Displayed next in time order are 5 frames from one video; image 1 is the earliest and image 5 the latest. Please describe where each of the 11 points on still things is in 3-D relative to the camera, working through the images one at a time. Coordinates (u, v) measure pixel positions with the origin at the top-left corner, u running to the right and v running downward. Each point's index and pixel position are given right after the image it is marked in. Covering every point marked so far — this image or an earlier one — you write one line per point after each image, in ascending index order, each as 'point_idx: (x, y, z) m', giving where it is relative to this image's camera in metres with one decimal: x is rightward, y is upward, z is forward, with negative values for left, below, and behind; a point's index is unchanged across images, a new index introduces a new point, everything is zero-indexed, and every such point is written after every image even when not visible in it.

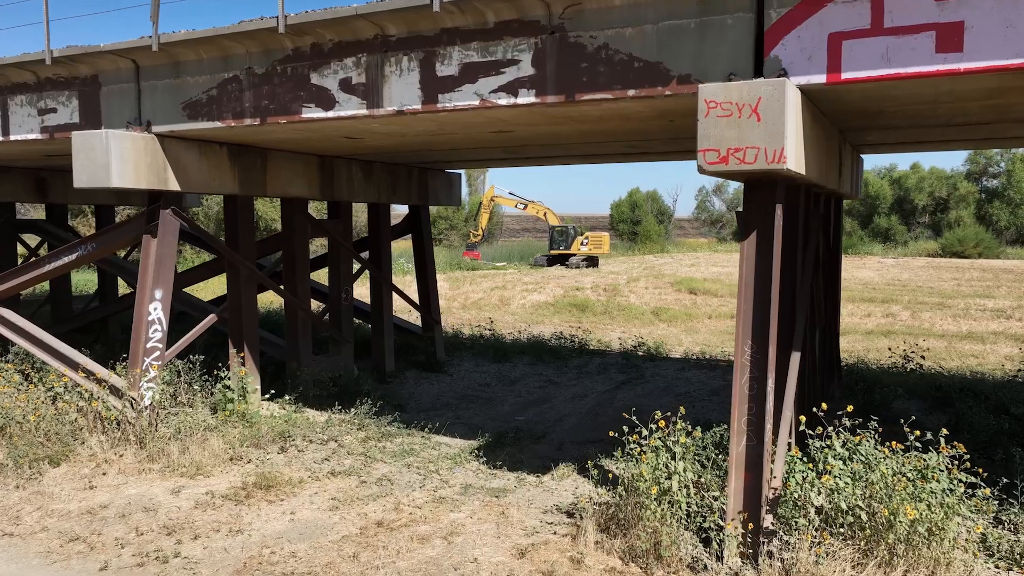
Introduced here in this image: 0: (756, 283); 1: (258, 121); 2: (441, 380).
0: (+1.5, 0.0, +4.6) m
1: (-2.0, +1.3, +6.1) m
2: (-0.9, -1.2, +9.8) m
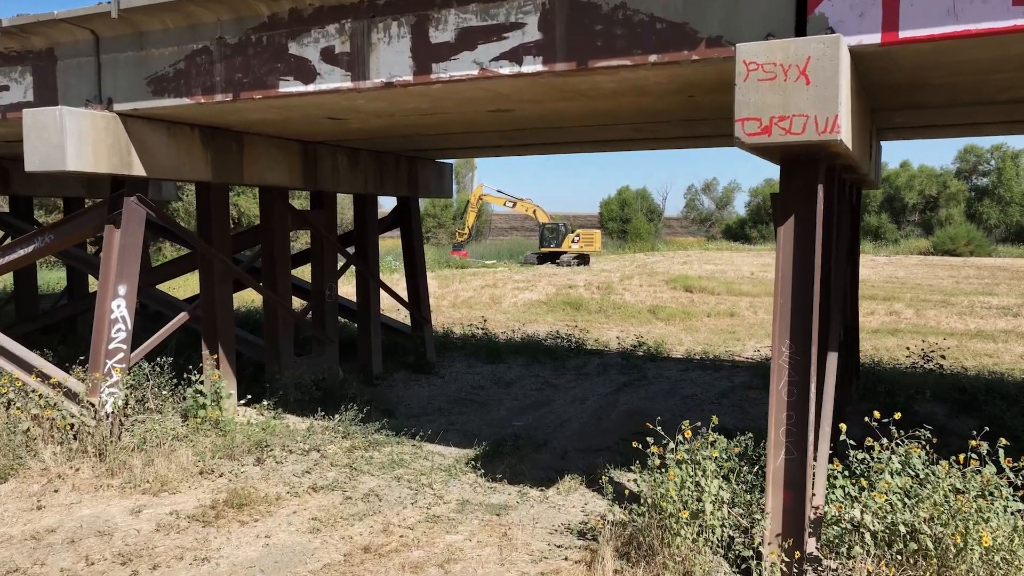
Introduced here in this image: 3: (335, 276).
0: (+1.5, +0.1, +4.1) m
1: (-2.0, +1.4, +5.5) m
2: (-1.0, -1.1, +9.2) m
3: (-2.0, +0.1, +8.8) m
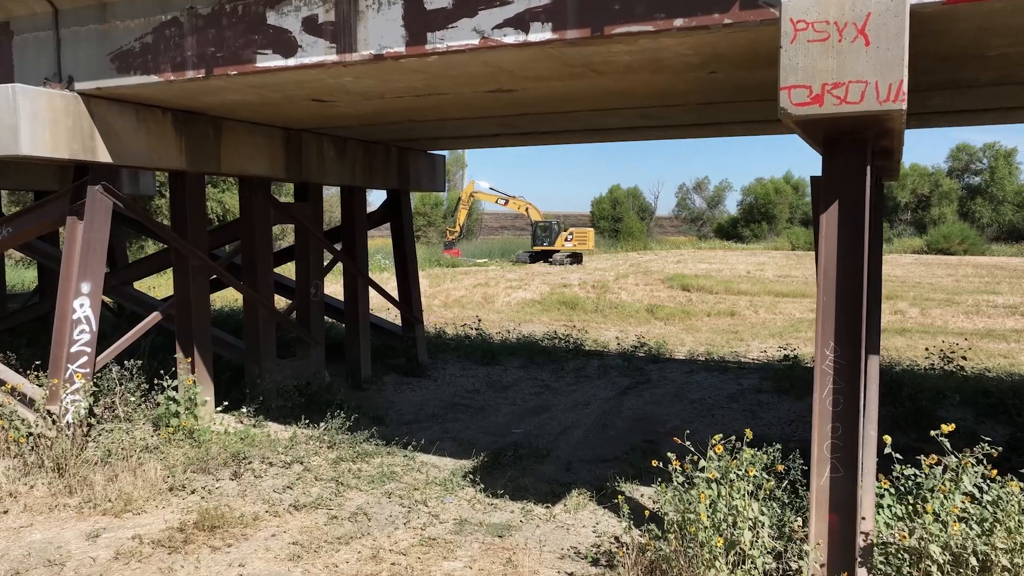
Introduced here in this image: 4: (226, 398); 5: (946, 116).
0: (+1.5, +0.1, +3.6) m
1: (-2.0, +1.4, +5.0) m
2: (-1.0, -1.1, +8.7) m
3: (-2.1, +0.2, +8.2) m
4: (-2.7, -1.0, +7.2) m
5: (+3.6, +1.4, +6.4) m
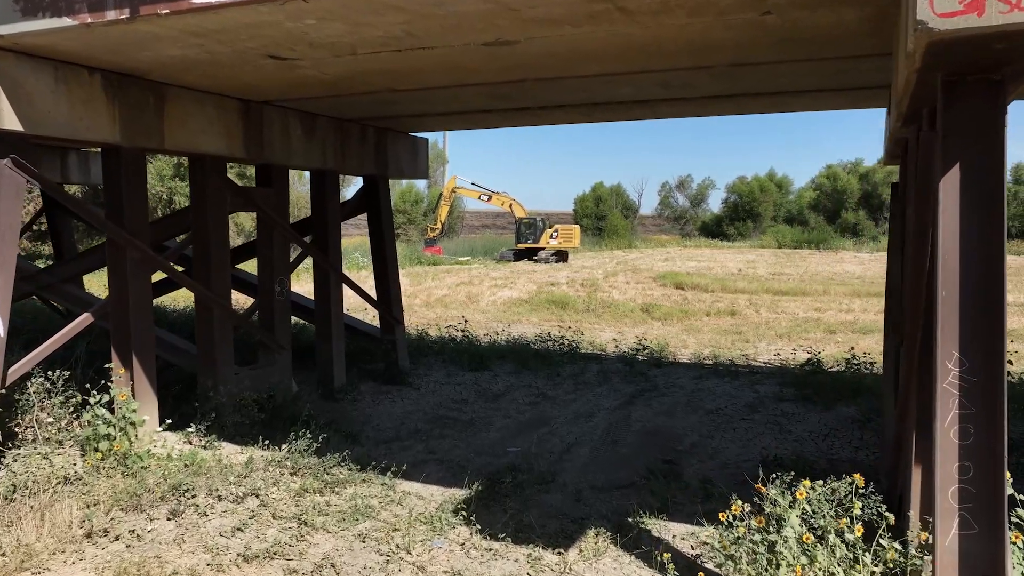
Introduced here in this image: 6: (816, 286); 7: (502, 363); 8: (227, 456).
0: (+1.6, +0.1, +2.7) m
1: (-2.0, +1.4, +3.9) m
2: (-1.1, -1.1, +7.7) m
3: (-2.1, +0.2, +7.2) m
4: (-2.7, -1.0, +6.2) m
5: (+3.6, +1.5, +5.6) m
6: (+7.1, 0.0, +17.9) m
7: (-0.1, -0.9, +9.2) m
8: (-2.0, -1.2, +5.4) m
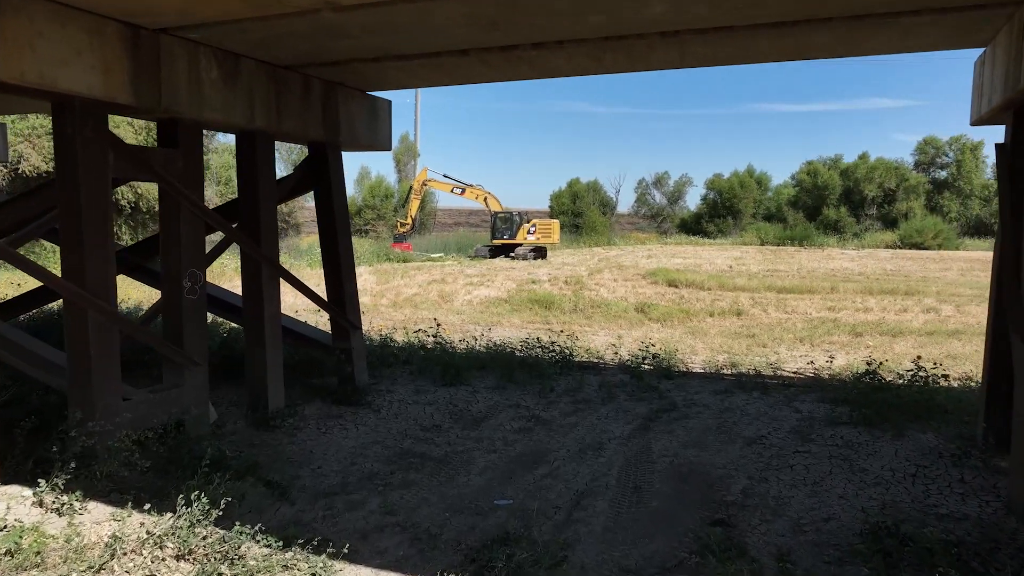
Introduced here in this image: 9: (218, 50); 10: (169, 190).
0: (+1.6, +0.2, +1.1) m
1: (-2.0, +1.4, +2.2) m
2: (-1.2, -1.1, +6.0) m
3: (-2.2, +0.2, +5.5) m
4: (-2.8, -1.0, +4.5) m
5: (+3.6, +1.5, +4.1) m
6: (+6.6, +0.1, +16.5) m
7: (-0.3, -0.9, +7.5) m
8: (-2.0, -1.2, +3.7) m
9: (-2.1, +1.6, +5.4) m
10: (-2.3, +0.7, +5.2) m
